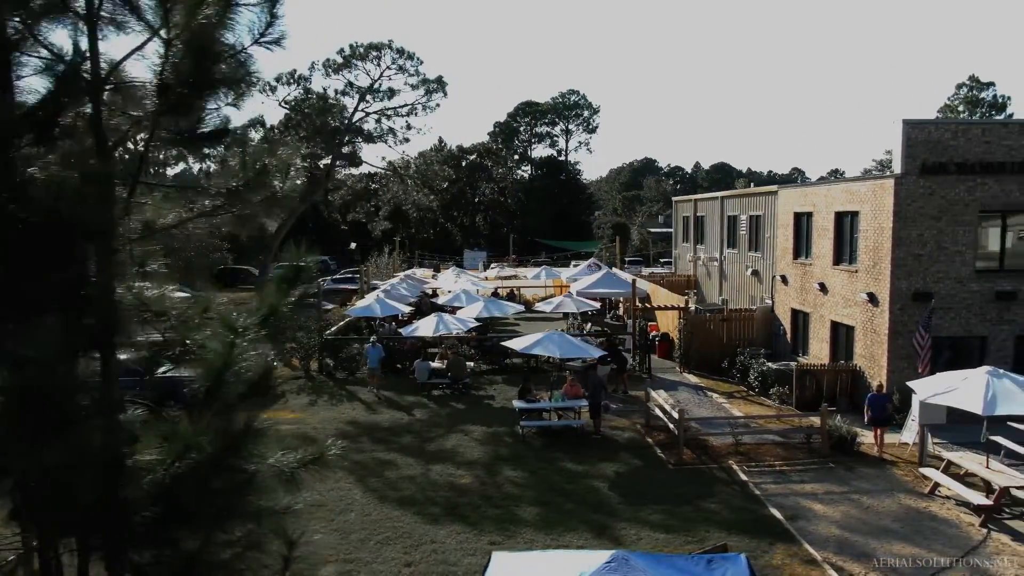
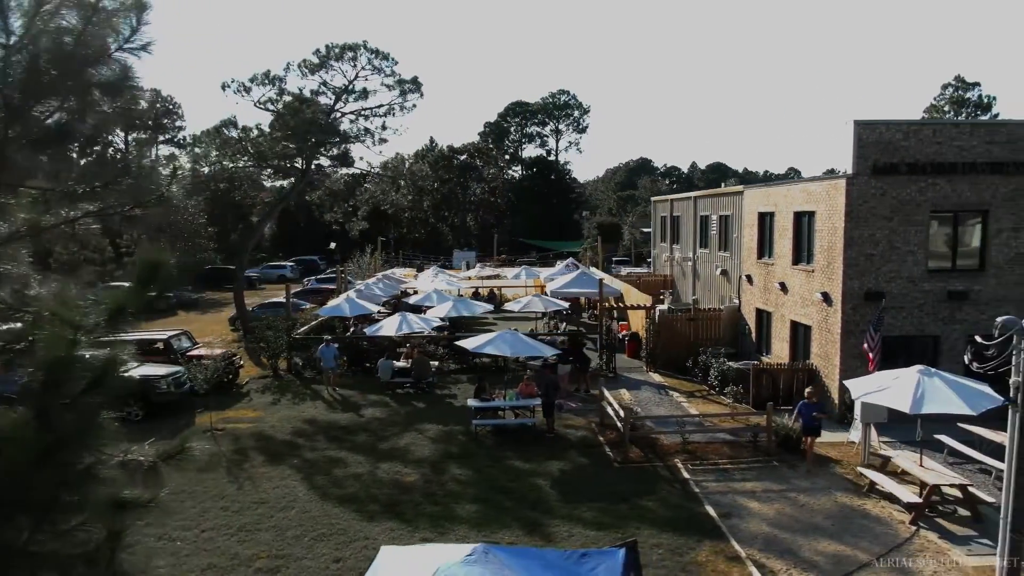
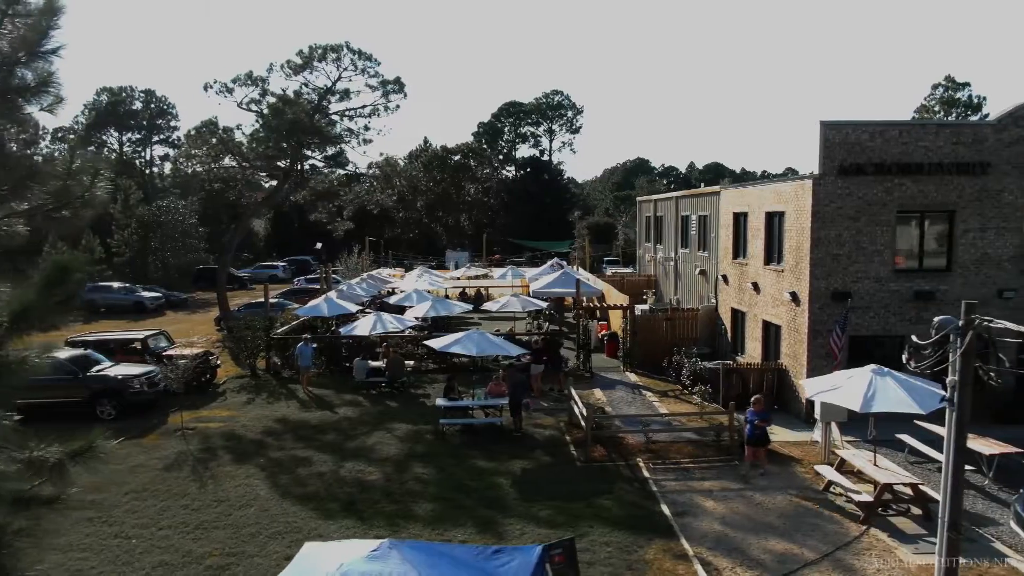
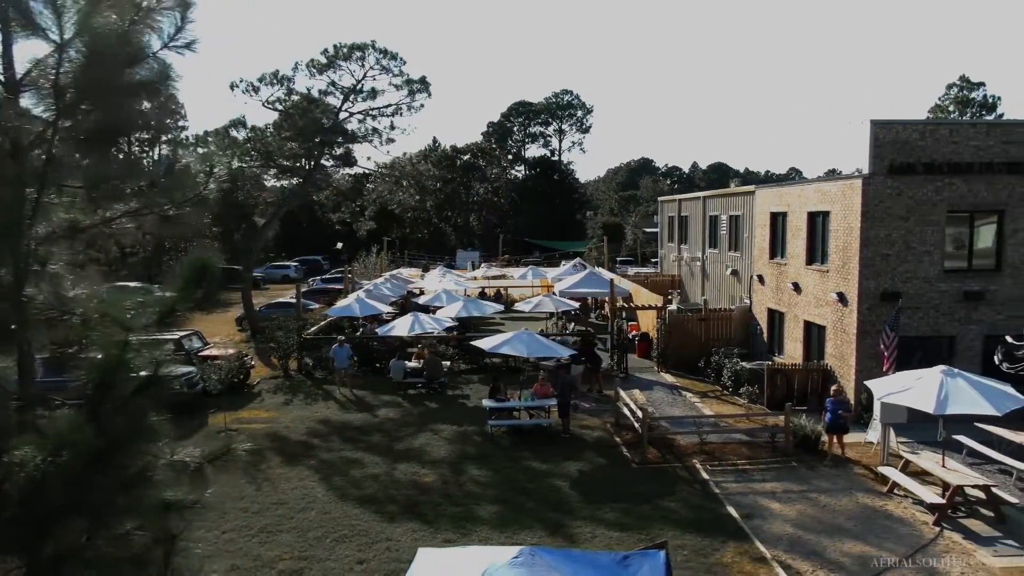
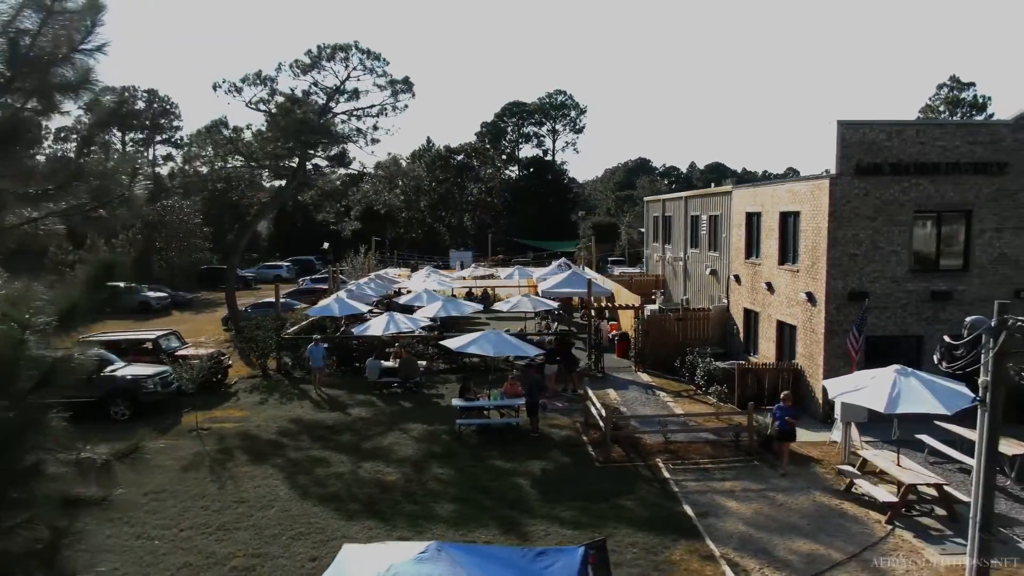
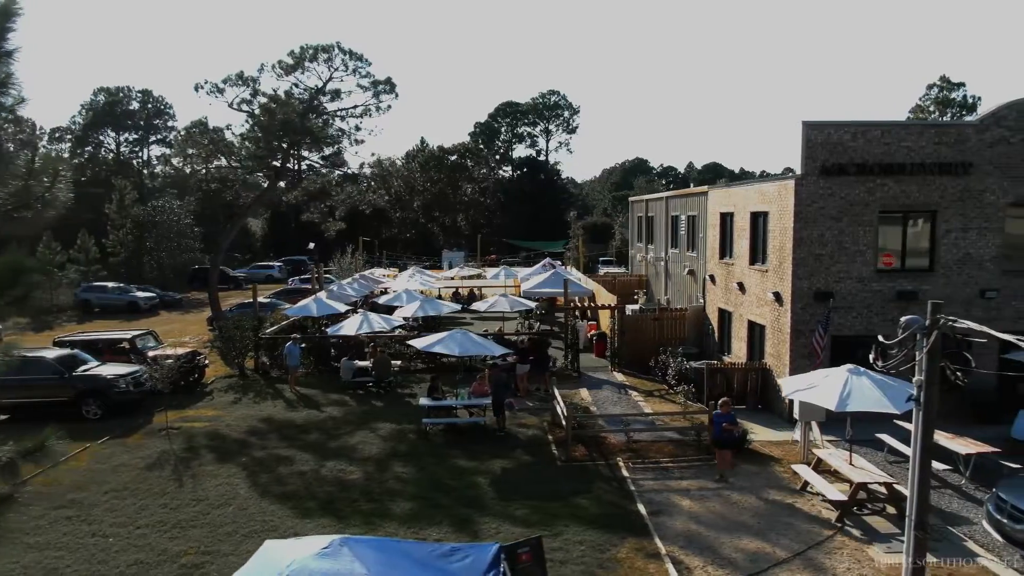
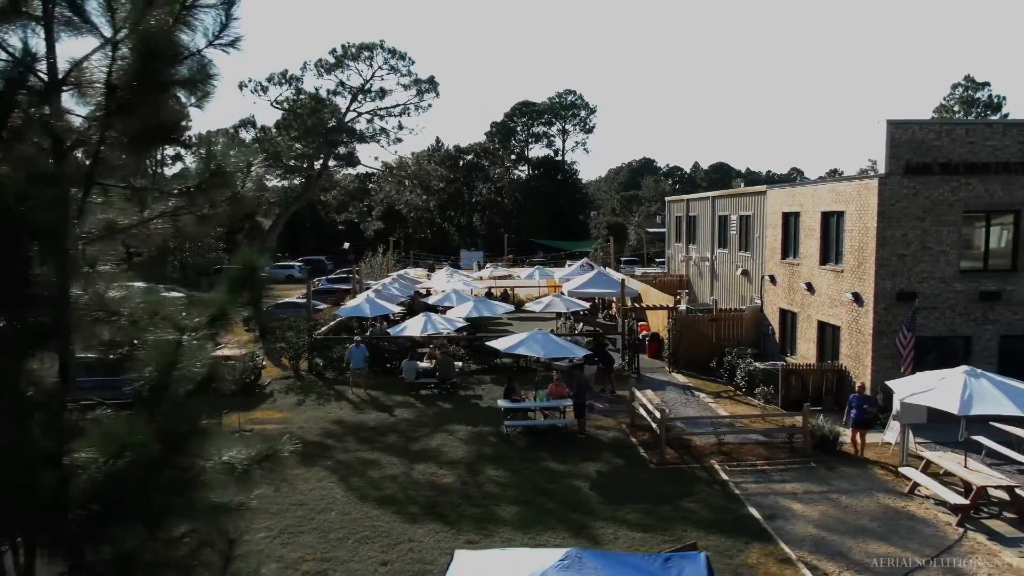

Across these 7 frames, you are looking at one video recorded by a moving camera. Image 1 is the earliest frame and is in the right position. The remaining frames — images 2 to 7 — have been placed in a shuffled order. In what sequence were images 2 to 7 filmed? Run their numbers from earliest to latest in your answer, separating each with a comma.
7, 4, 2, 5, 3, 6
